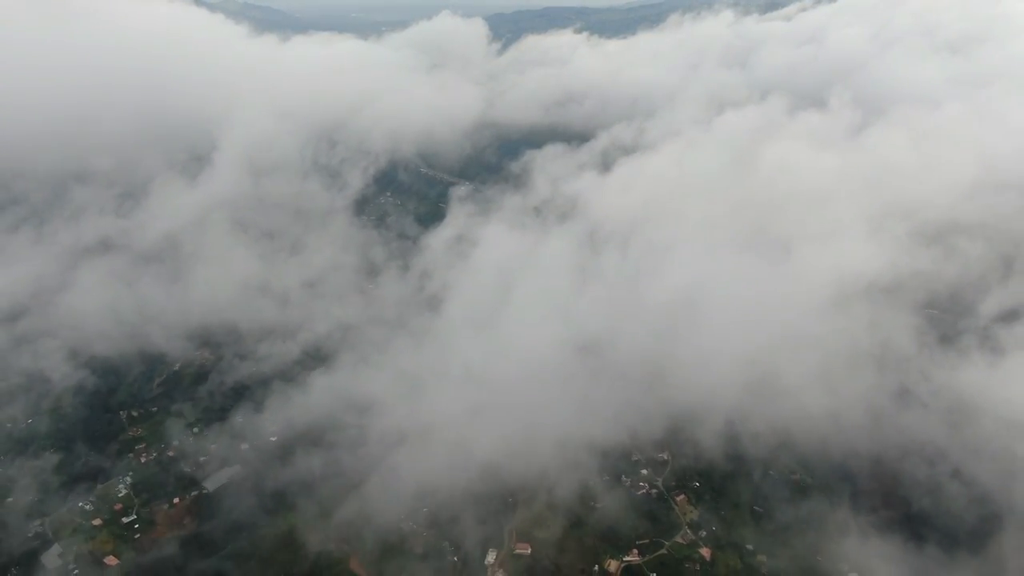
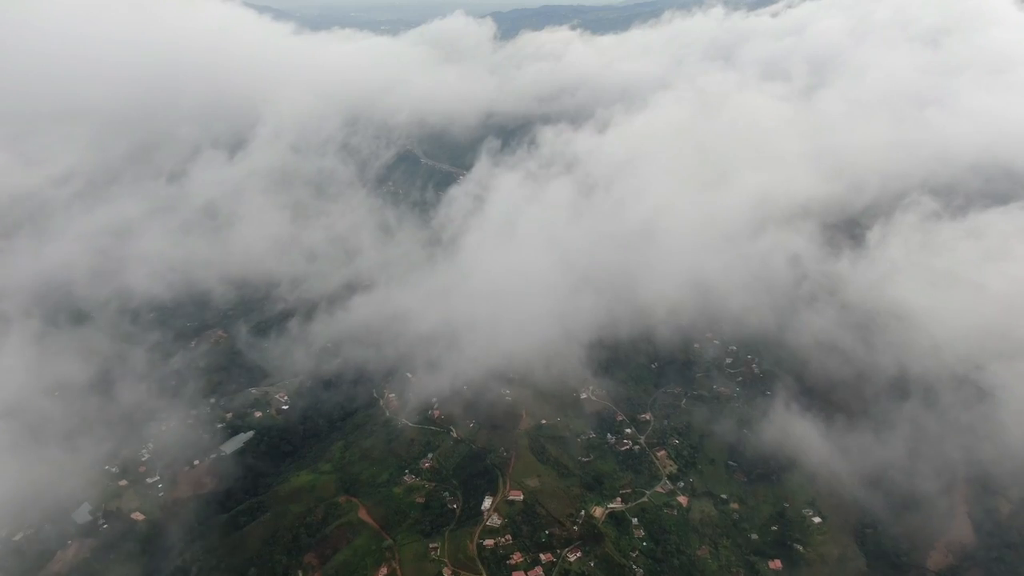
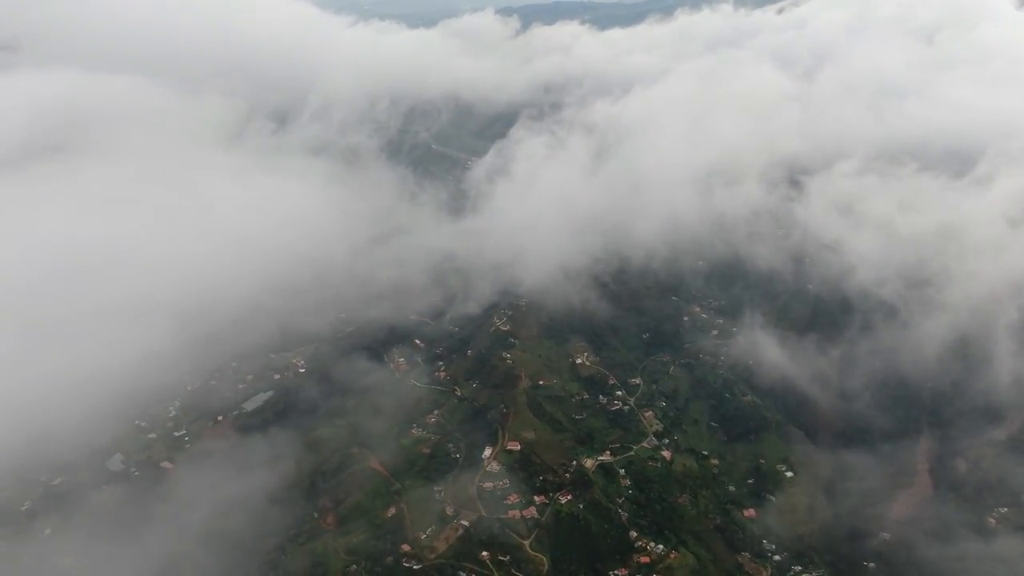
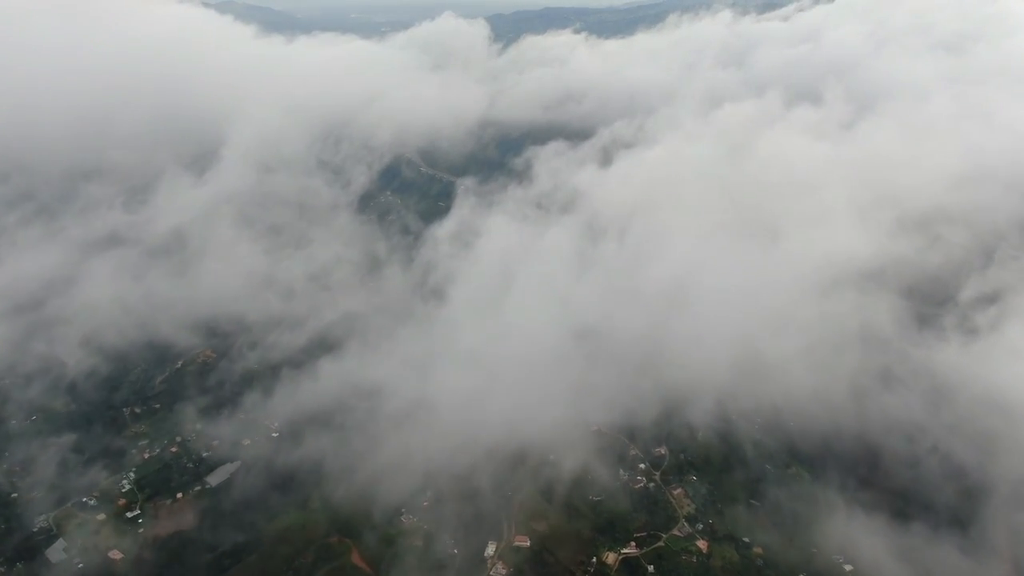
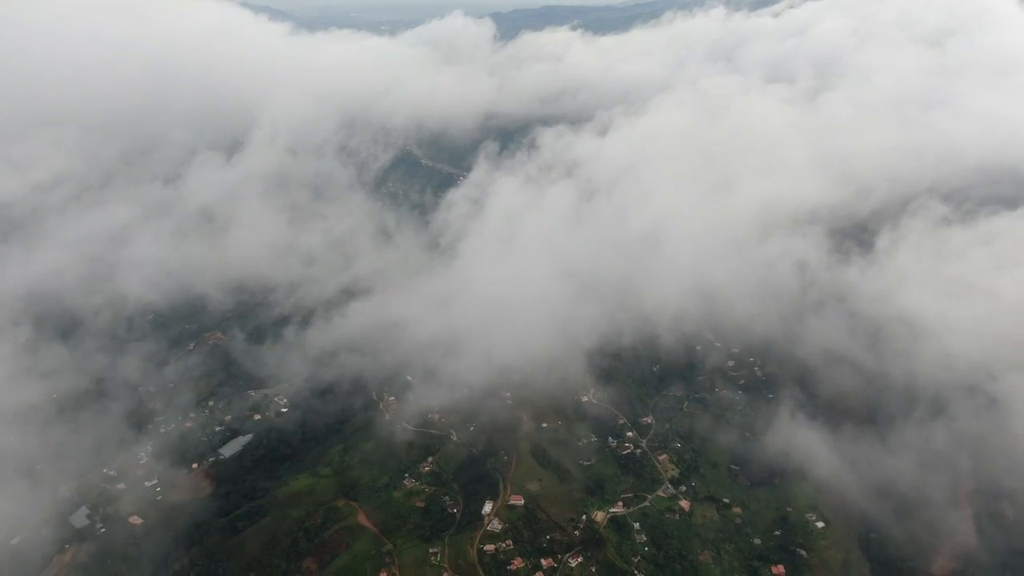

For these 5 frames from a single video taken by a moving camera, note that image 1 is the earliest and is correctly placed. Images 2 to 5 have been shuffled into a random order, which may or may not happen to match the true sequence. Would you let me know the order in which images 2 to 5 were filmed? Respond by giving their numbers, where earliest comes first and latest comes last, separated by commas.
5, 3, 2, 4
